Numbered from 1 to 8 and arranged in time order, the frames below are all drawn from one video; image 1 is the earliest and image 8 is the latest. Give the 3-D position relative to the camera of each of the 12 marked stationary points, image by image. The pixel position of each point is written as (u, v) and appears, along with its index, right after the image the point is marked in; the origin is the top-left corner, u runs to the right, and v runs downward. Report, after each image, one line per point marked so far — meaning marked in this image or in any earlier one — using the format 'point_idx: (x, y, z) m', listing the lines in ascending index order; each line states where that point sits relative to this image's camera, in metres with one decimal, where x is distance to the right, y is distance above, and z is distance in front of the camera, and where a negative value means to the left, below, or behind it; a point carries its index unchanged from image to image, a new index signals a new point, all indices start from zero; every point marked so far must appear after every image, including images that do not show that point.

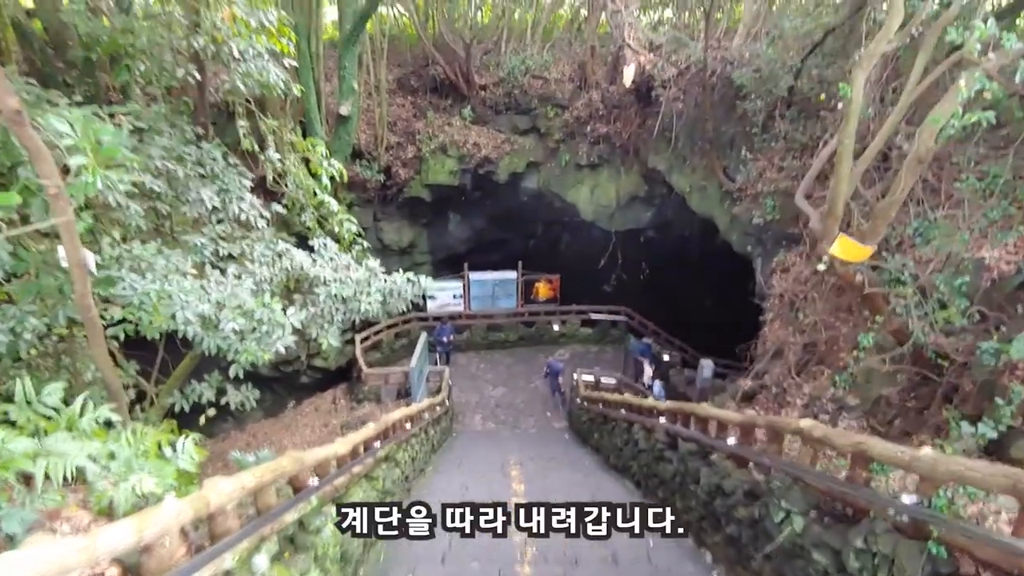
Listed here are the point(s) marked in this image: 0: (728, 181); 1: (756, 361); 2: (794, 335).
0: (+3.8, +1.9, +10.1) m
1: (+3.2, -0.9, +7.6) m
2: (+3.4, -0.6, +6.9) m
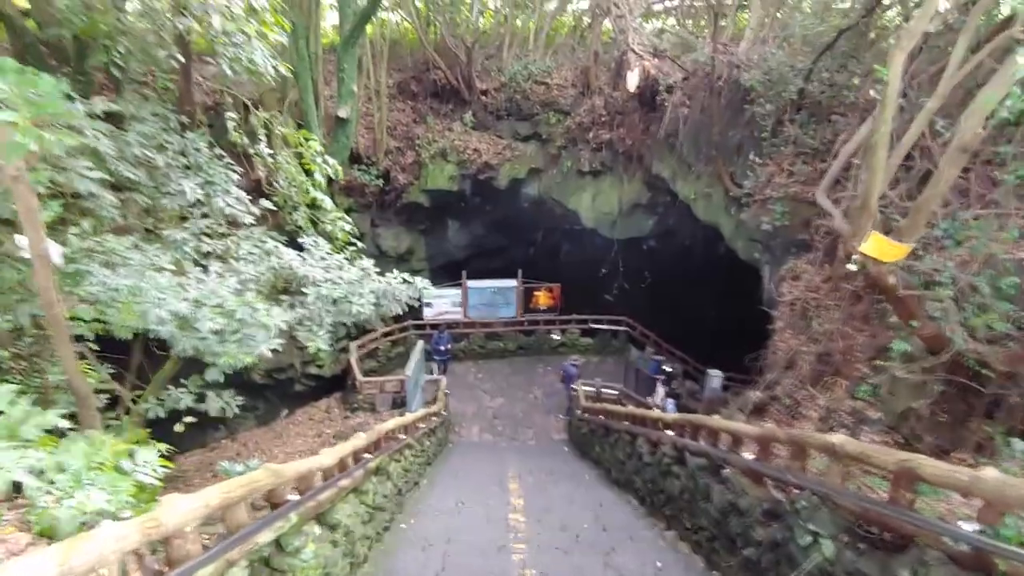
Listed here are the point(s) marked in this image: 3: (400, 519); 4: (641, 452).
0: (+3.8, +1.7, +9.8) m
1: (+3.2, -1.0, +7.3) m
2: (+3.4, -0.7, +6.6) m
3: (-1.2, -2.5, +6.2) m
4: (+1.6, -2.0, +6.9) m
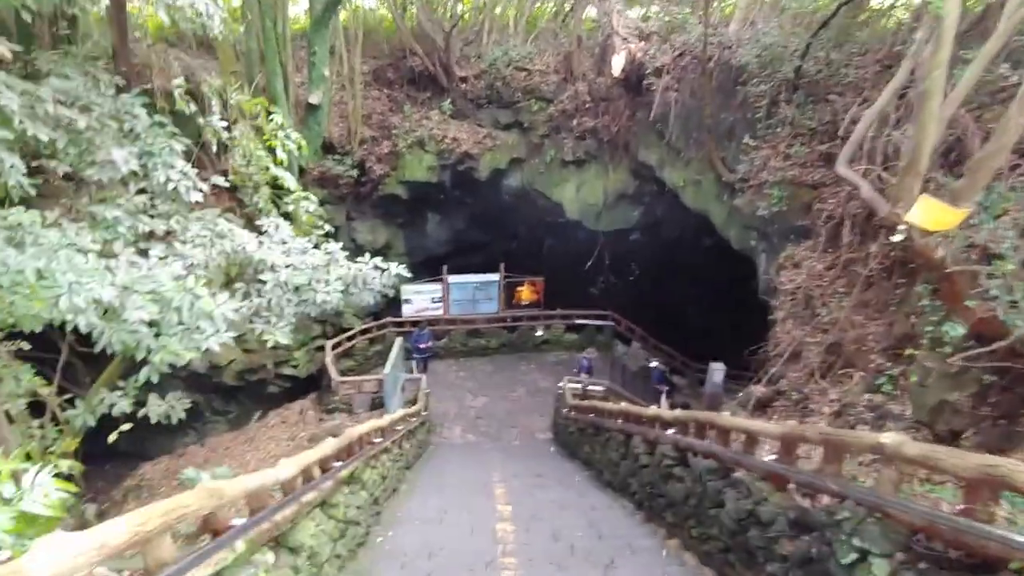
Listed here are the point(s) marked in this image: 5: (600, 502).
0: (+3.5, +1.9, +9.4) m
1: (+3.0, -0.9, +6.8) m
2: (+3.2, -0.5, +6.2) m
3: (-1.3, -2.3, +5.6) m
4: (+1.4, -1.8, +6.5) m
5: (+1.0, -2.5, +6.7) m
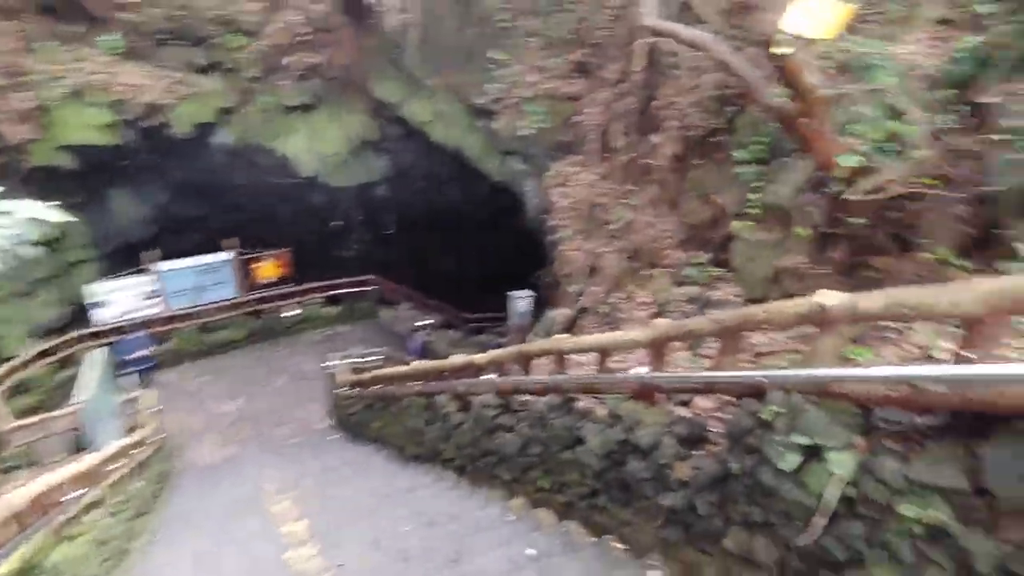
0: (-0.5, +2.9, +8.7) m
1: (+0.6, 0.0, +6.4) m
2: (+0.9, +0.4, +5.9) m
3: (-2.6, -2.1, +3.6) m
4: (-0.6, -1.2, +5.5) m
5: (-1.0, -1.9, +5.6) m
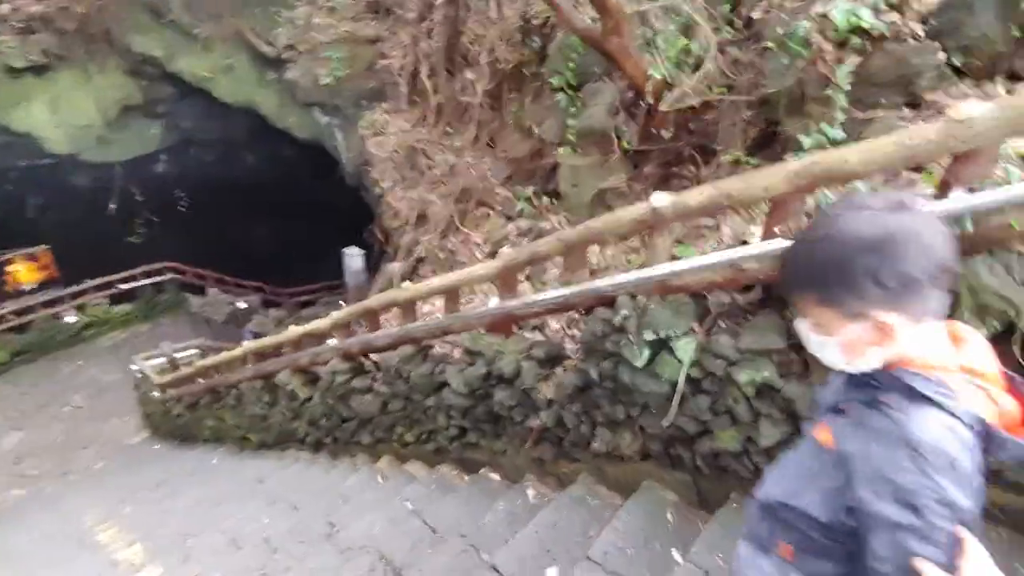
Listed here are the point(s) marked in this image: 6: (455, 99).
0: (-3.3, +3.3, +7.9) m
1: (-1.3, +0.5, +6.2) m
2: (-0.8, +1.0, +5.7) m
3: (-3.1, -2.3, +2.8) m
4: (-1.9, -0.9, +5.1) m
5: (-2.2, -1.6, +5.1) m
6: (-0.6, +1.8, +5.6) m
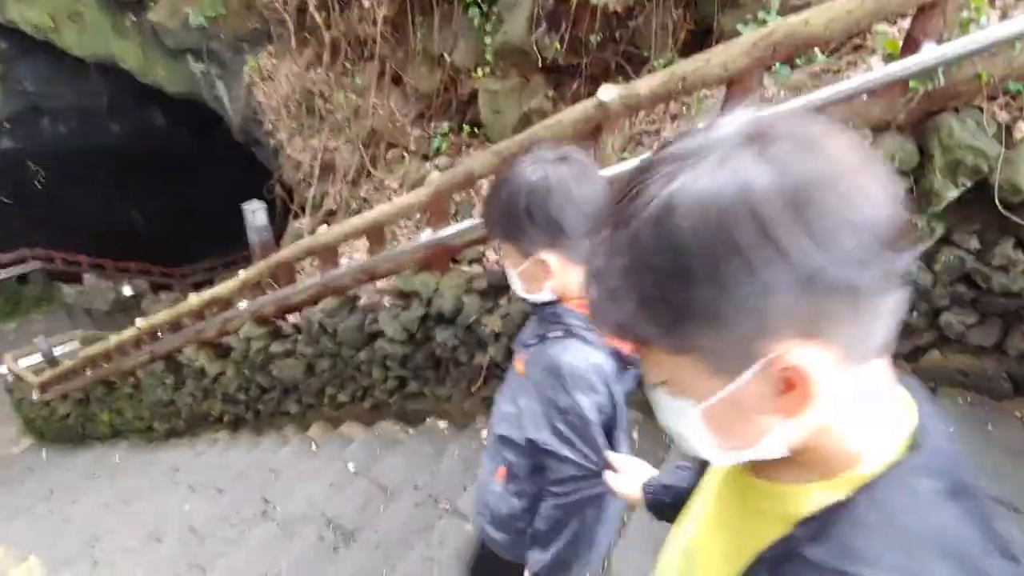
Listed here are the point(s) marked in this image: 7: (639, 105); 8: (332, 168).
0: (-4.6, +3.6, +6.8) m
1: (-2.1, +0.9, +5.7) m
2: (-1.6, +1.4, +5.3) m
3: (-3.2, -2.2, +2.3) m
4: (-2.5, -0.6, +4.6) m
5: (-2.7, -1.4, +4.6) m
6: (-1.4, +2.2, +5.1) m
7: (+0.4, +0.6, +2.0) m
8: (-1.6, +1.1, +5.3) m
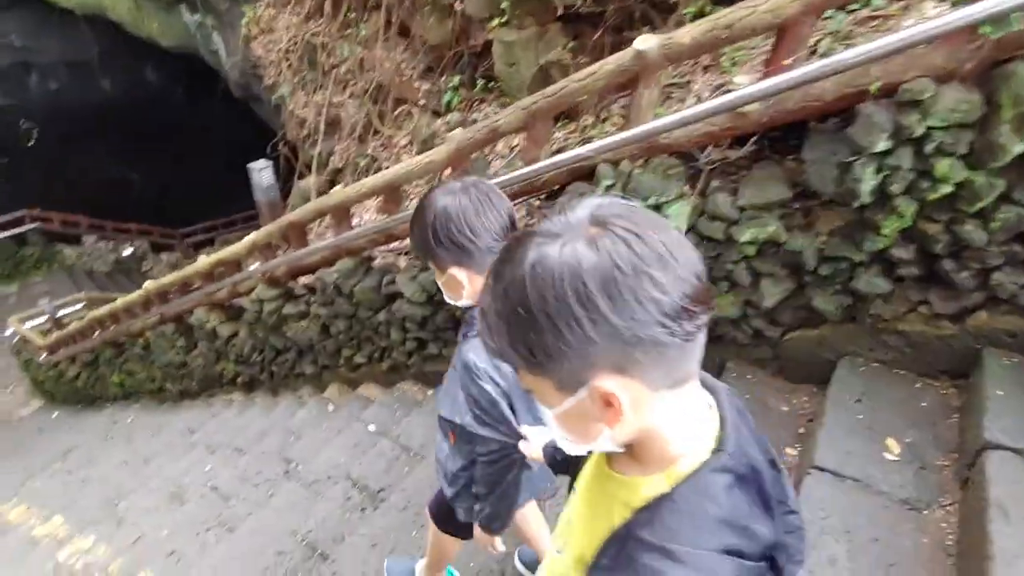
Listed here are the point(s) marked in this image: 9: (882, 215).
0: (-4.6, +4.0, +6.5) m
1: (-2.0, +1.3, +5.5) m
2: (-1.5, +1.7, +5.1) m
3: (-3.1, -2.1, +2.4) m
4: (-2.4, -0.3, +4.5) m
5: (-2.6, -1.1, +4.6) m
6: (-1.3, +2.6, +4.9) m
7: (+0.5, +0.8, +1.9) m
8: (-1.5, +1.4, +5.1) m
9: (+1.1, +0.2, +1.8) m
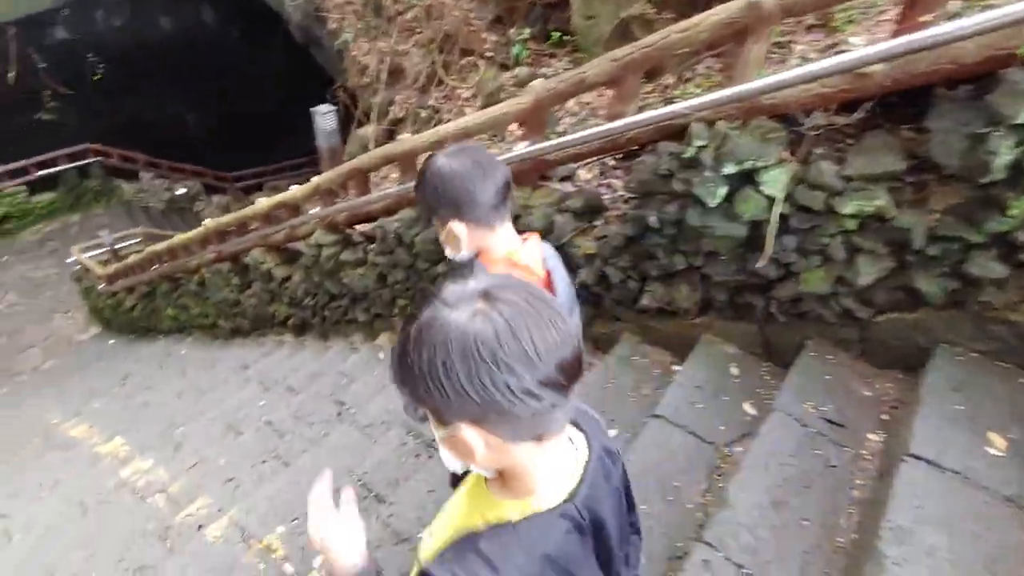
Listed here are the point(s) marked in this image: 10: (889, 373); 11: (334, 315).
0: (-3.7, +4.7, +6.4) m
1: (-1.4, +1.8, +5.5) m
2: (-0.9, +2.1, +5.0) m
3: (-2.9, -1.7, +2.6) m
4: (-2.0, +0.2, +4.6) m
5: (-2.2, -0.6, +4.8) m
6: (-0.7, +3.0, +4.7) m
7: (+0.9, +0.8, +1.7) m
8: (-1.0, +1.9, +5.0) m
9: (+1.4, +0.3, +1.6) m
10: (+1.3, -0.3, +2.0) m
11: (-1.3, -0.2, +4.3) m
